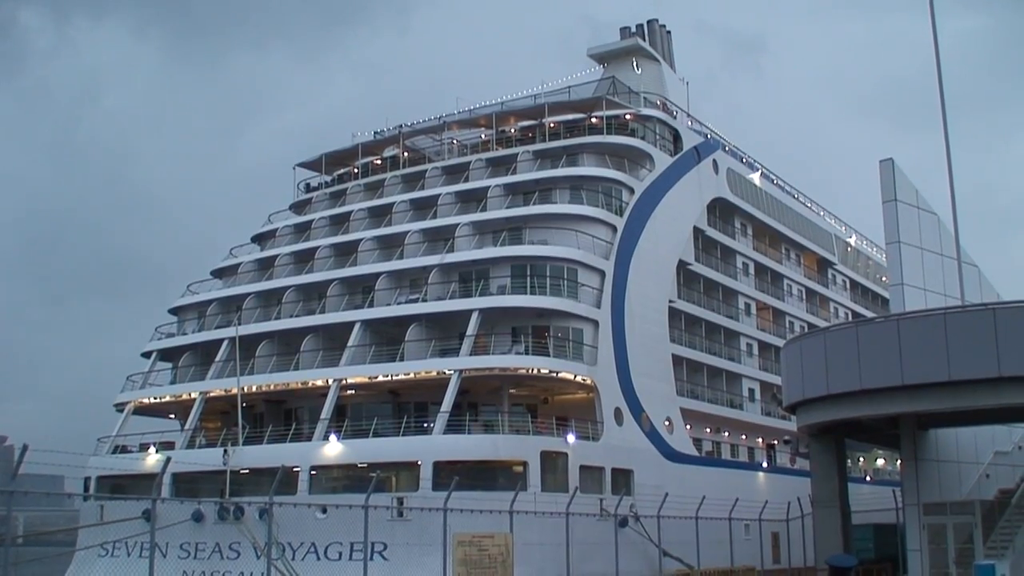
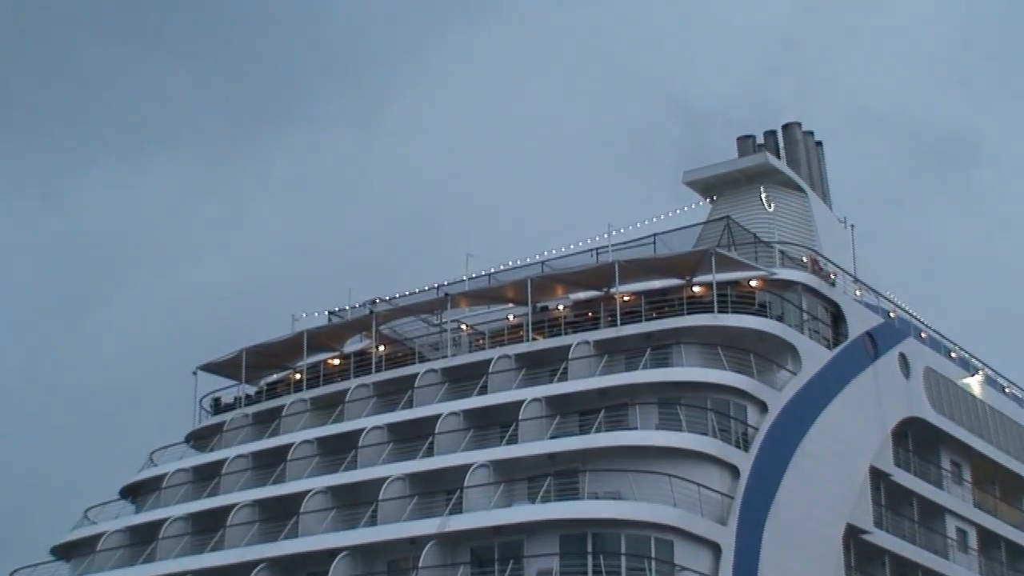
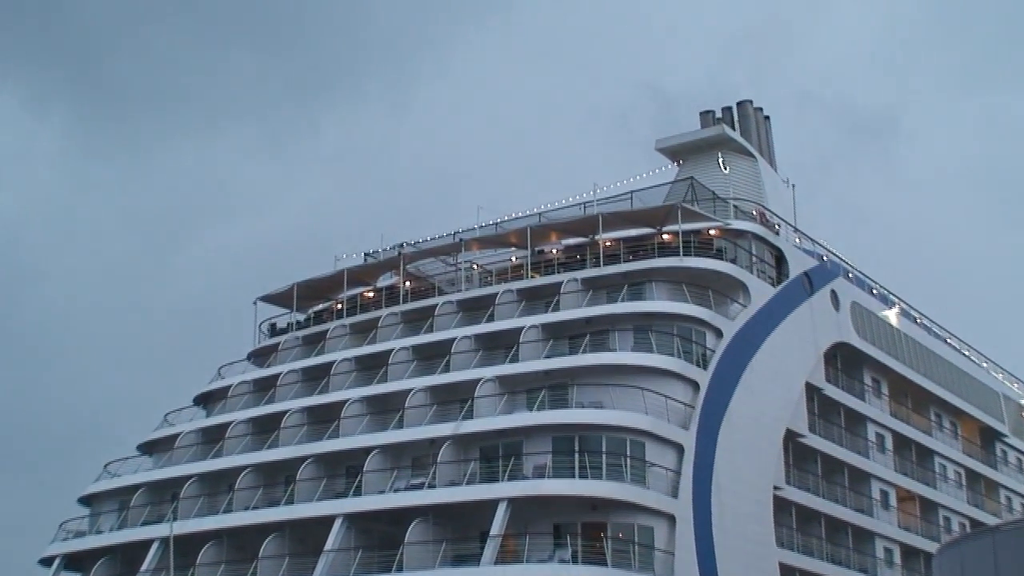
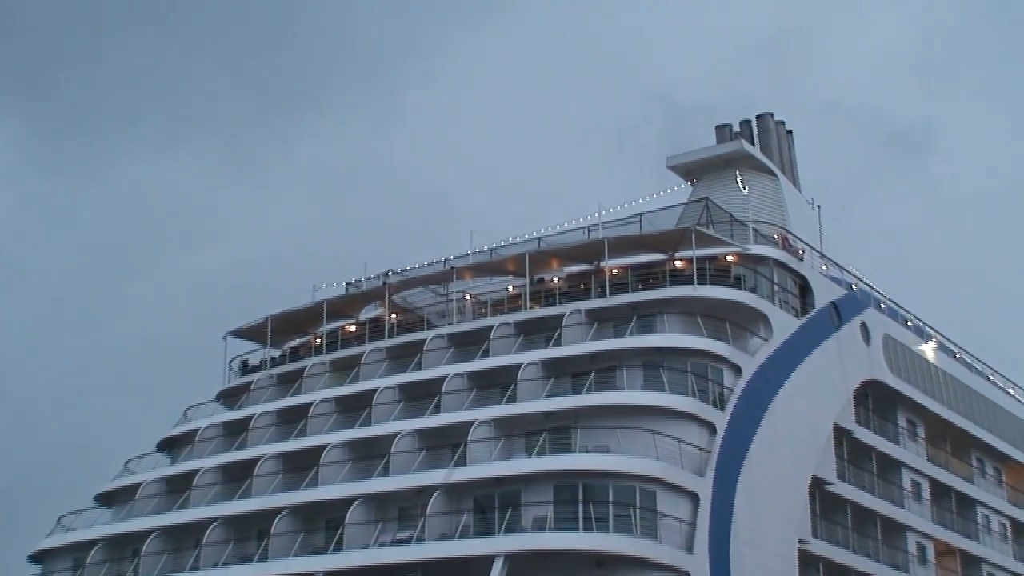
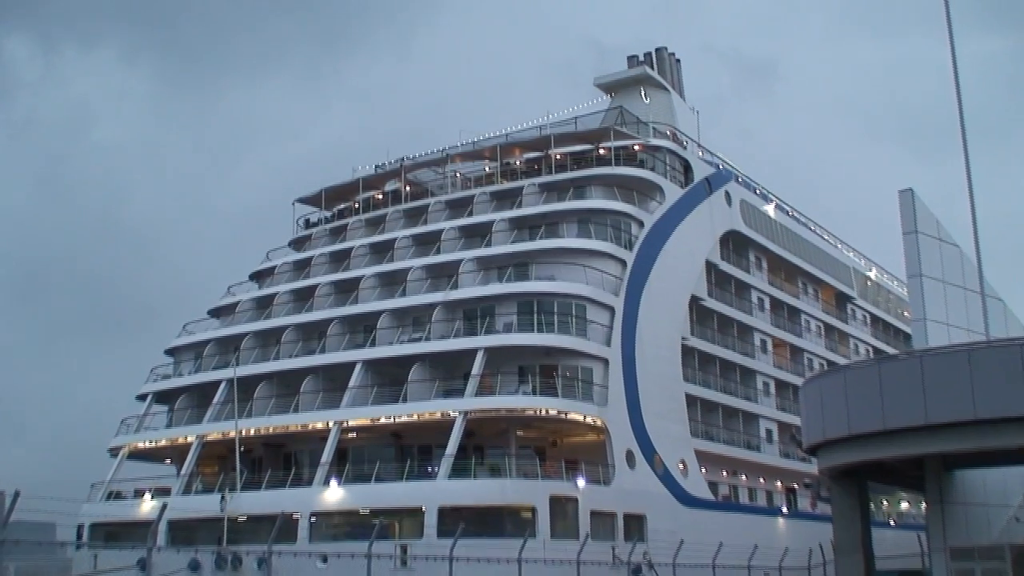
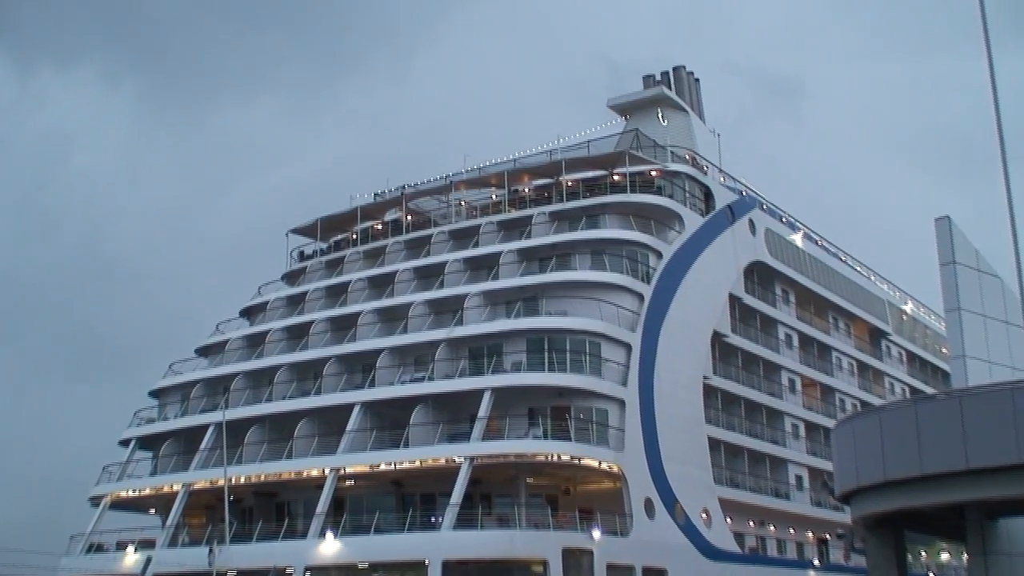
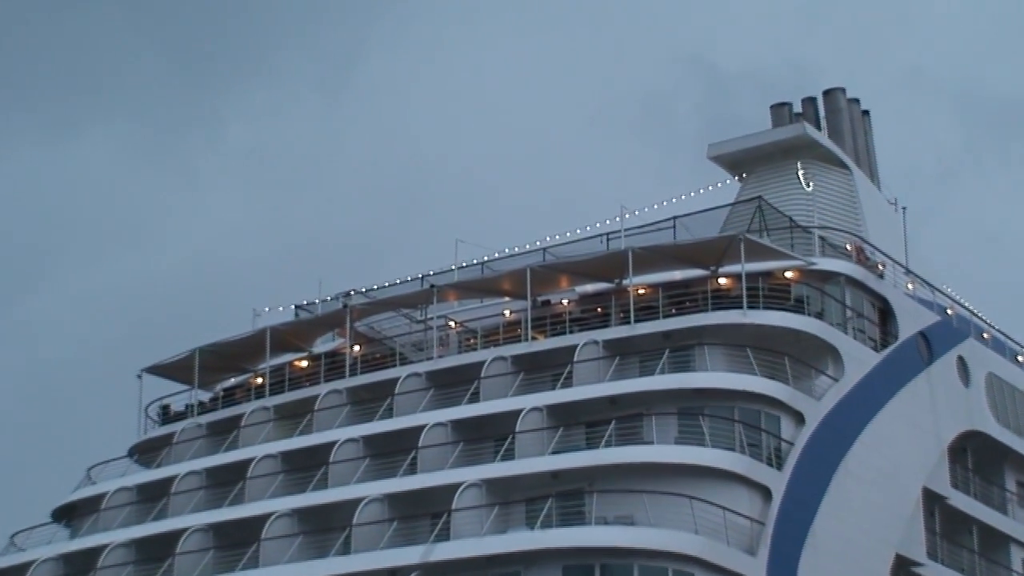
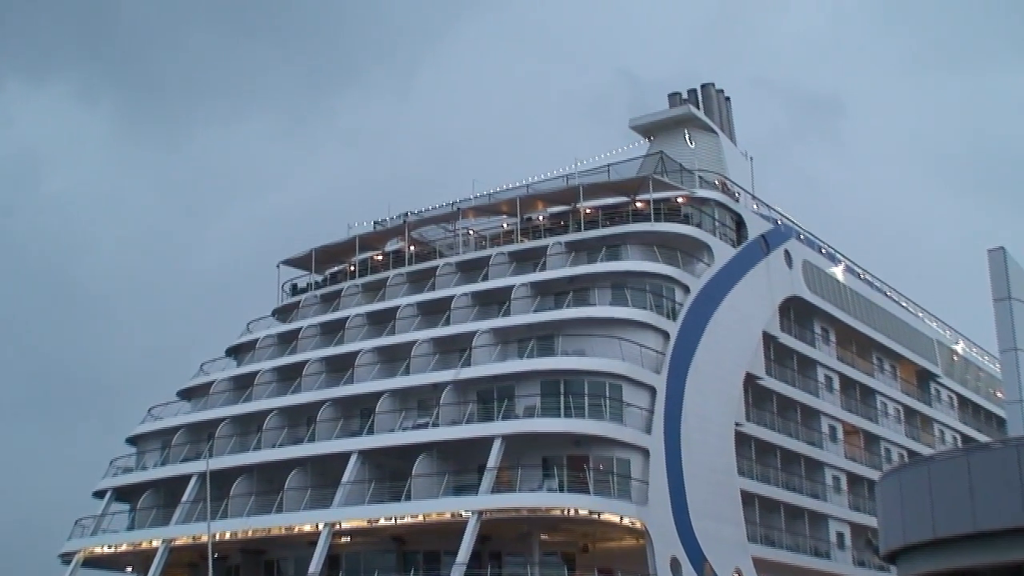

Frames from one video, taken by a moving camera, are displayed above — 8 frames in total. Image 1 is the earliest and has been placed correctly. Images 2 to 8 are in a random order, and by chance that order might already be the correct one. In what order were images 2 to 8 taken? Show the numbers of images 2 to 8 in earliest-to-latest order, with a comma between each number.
5, 6, 8, 3, 4, 2, 7
